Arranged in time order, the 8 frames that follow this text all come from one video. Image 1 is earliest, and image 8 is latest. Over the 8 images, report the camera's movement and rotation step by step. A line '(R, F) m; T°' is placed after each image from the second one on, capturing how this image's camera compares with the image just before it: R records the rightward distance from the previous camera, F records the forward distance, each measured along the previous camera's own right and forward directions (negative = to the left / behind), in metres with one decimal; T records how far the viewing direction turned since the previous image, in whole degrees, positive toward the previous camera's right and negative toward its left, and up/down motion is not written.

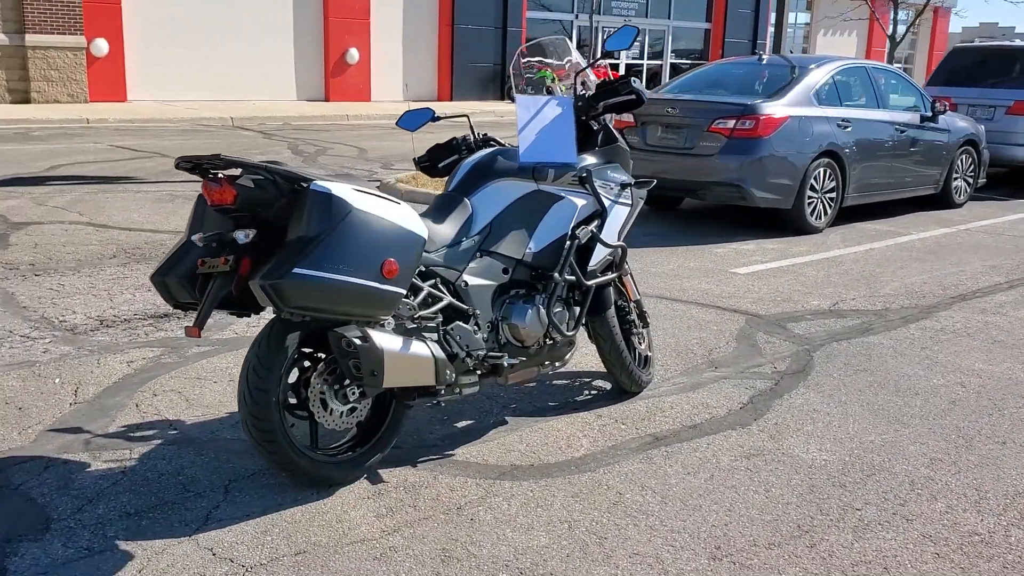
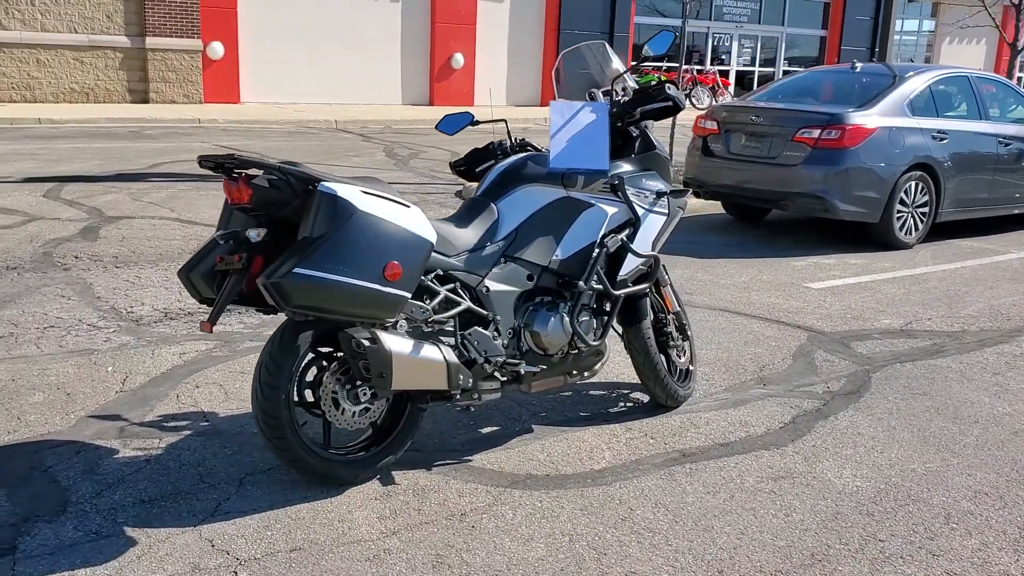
(+0.4, +0.1) m; -6°
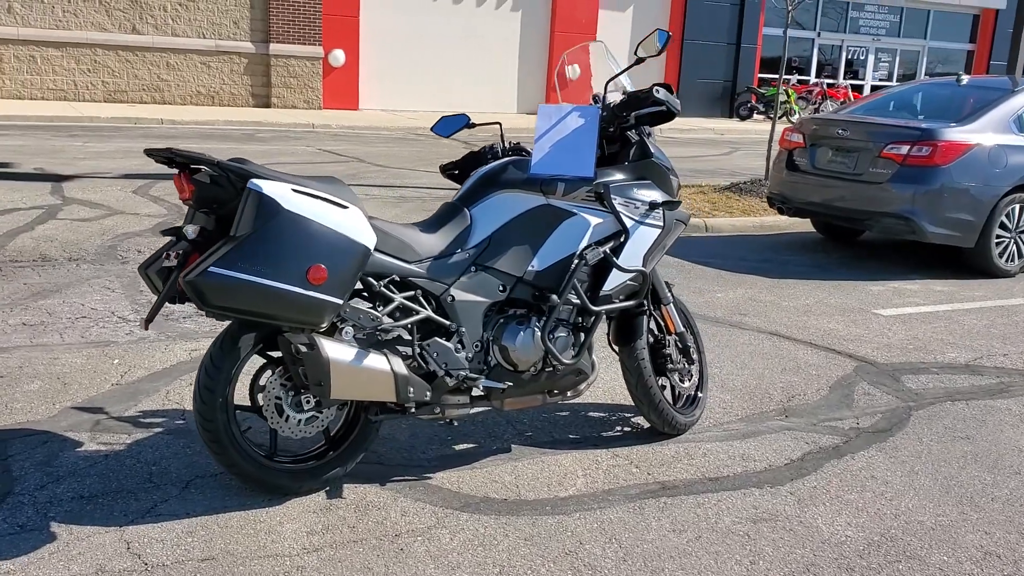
(+0.7, +0.3) m; -8°
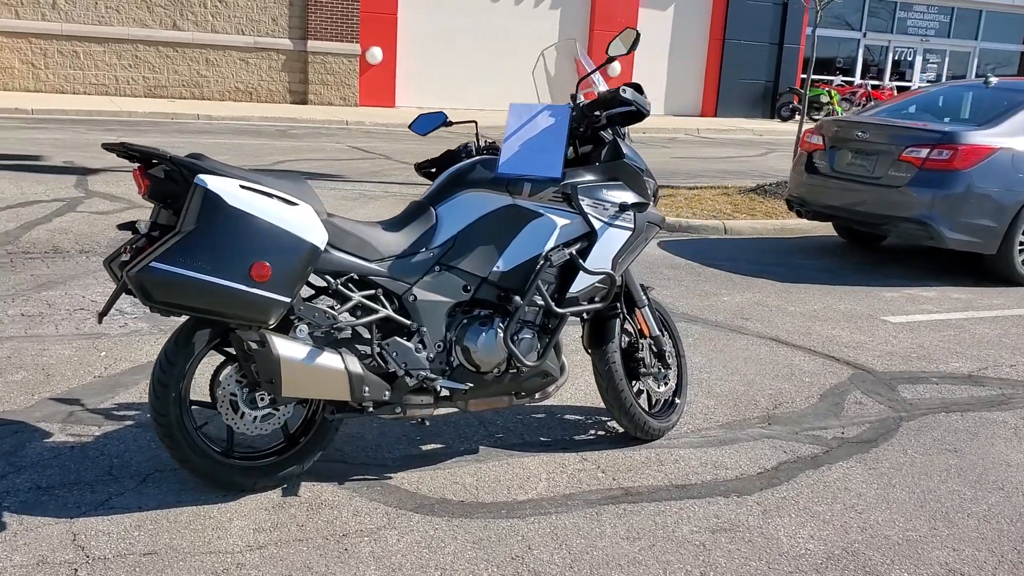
(+0.3, 0.0) m; -3°
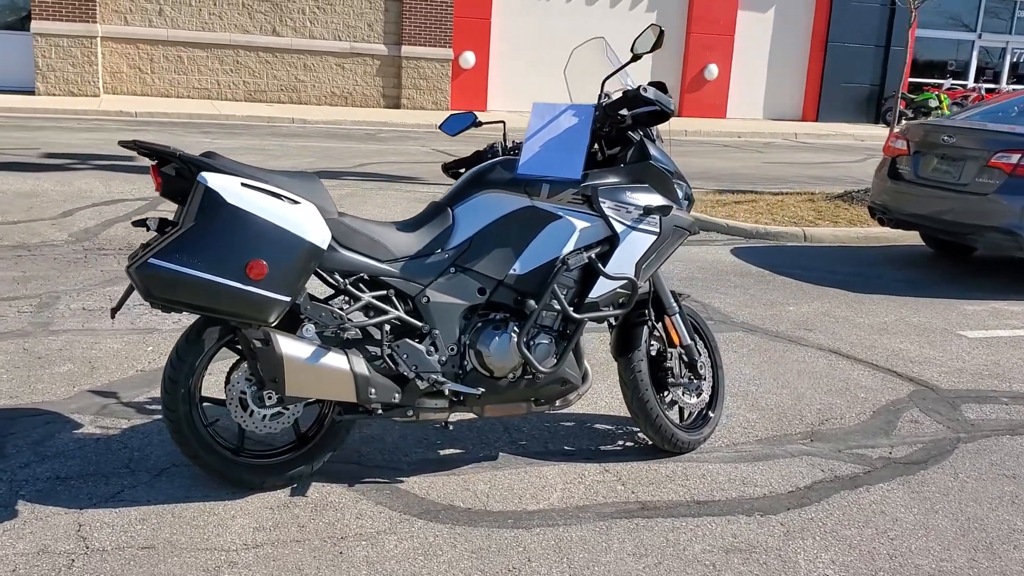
(+0.3, +0.1) m; -6°
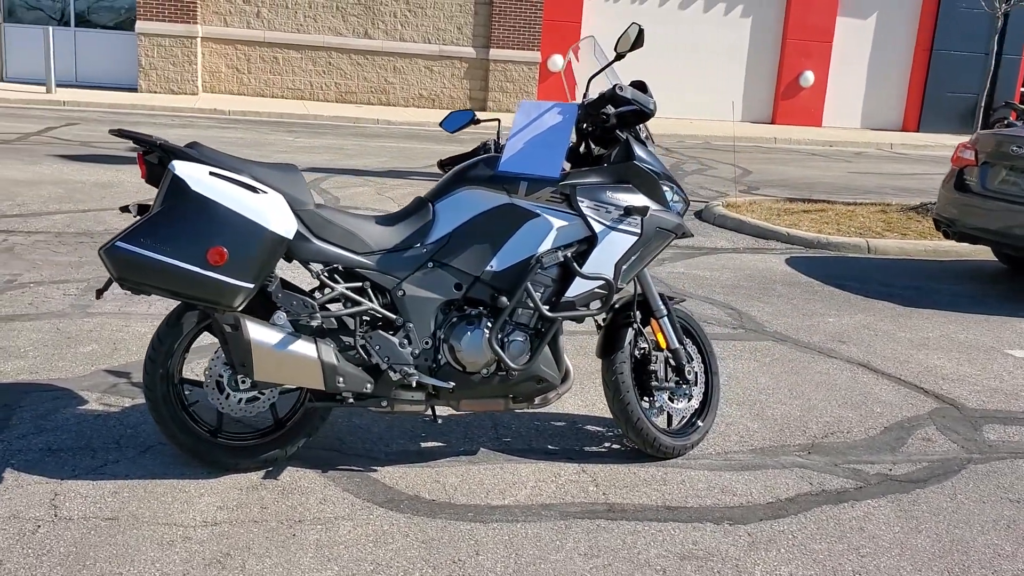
(+0.5, 0.0) m; -6°
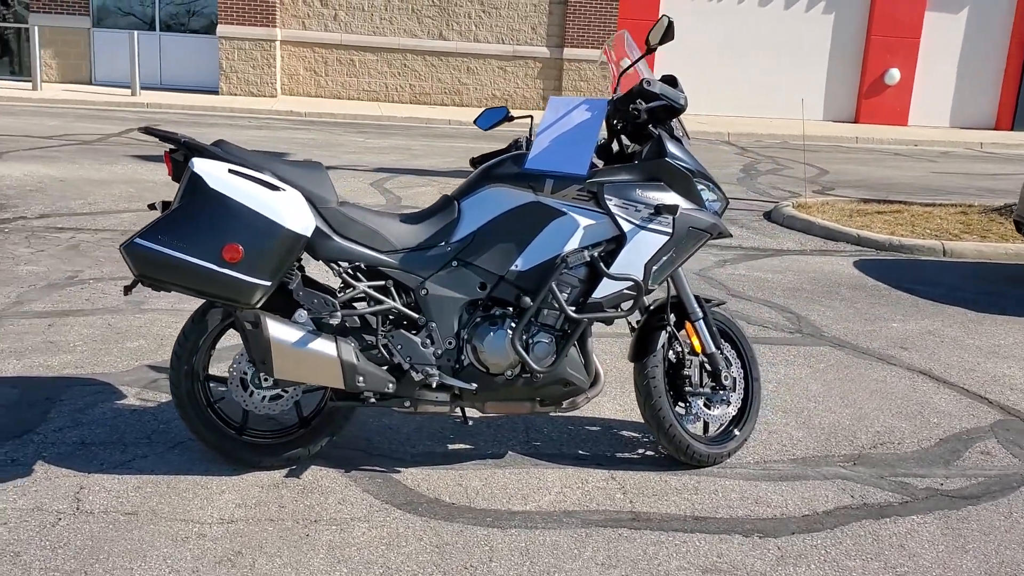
(+0.2, +0.1) m; -5°
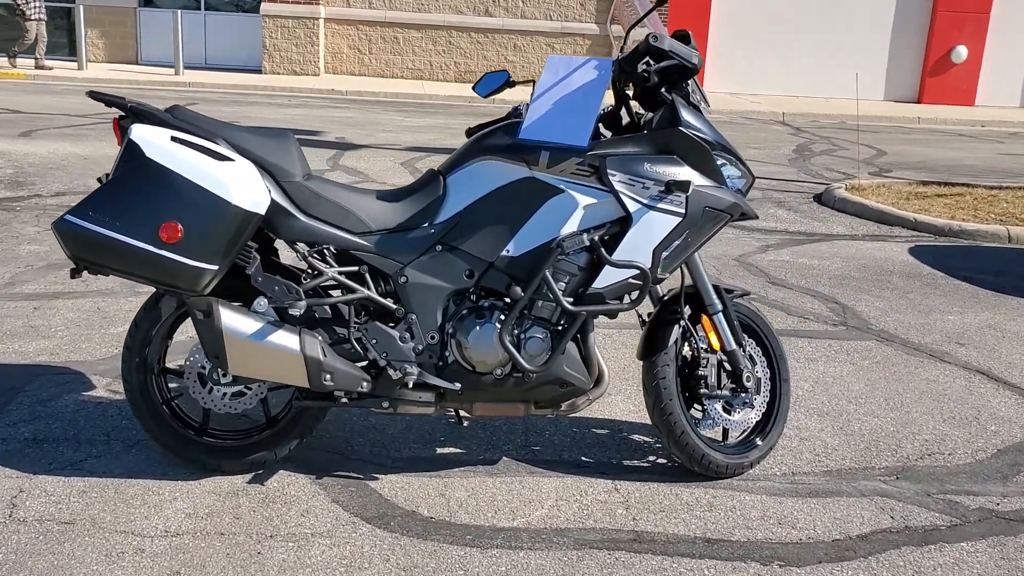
(+0.2, +0.5) m; -3°
